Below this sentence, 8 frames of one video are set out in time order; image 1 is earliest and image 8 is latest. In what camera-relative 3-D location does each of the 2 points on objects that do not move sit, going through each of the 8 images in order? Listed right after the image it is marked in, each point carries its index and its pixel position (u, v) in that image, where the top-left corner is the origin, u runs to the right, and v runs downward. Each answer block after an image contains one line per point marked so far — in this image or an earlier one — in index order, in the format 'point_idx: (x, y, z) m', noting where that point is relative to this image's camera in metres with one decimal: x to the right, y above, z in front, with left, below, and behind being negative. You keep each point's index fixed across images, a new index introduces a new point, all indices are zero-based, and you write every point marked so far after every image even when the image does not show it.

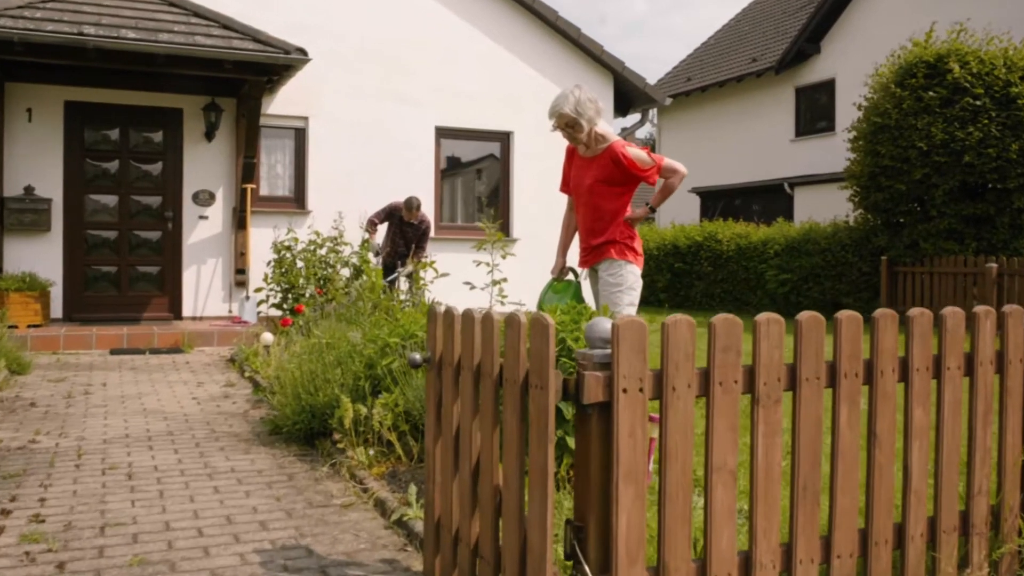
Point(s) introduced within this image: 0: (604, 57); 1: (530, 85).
0: (+1.1, +2.9, +11.8) m
1: (+0.2, +2.5, +11.7) m
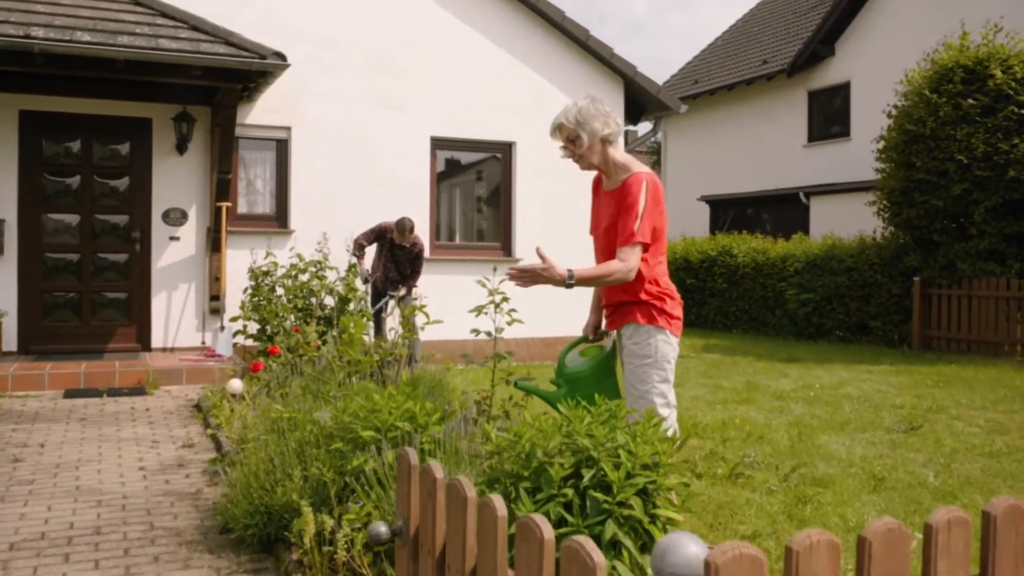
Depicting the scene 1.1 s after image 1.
0: (+1.2, +2.6, +10.8) m
1: (+0.2, +2.2, +10.7) m
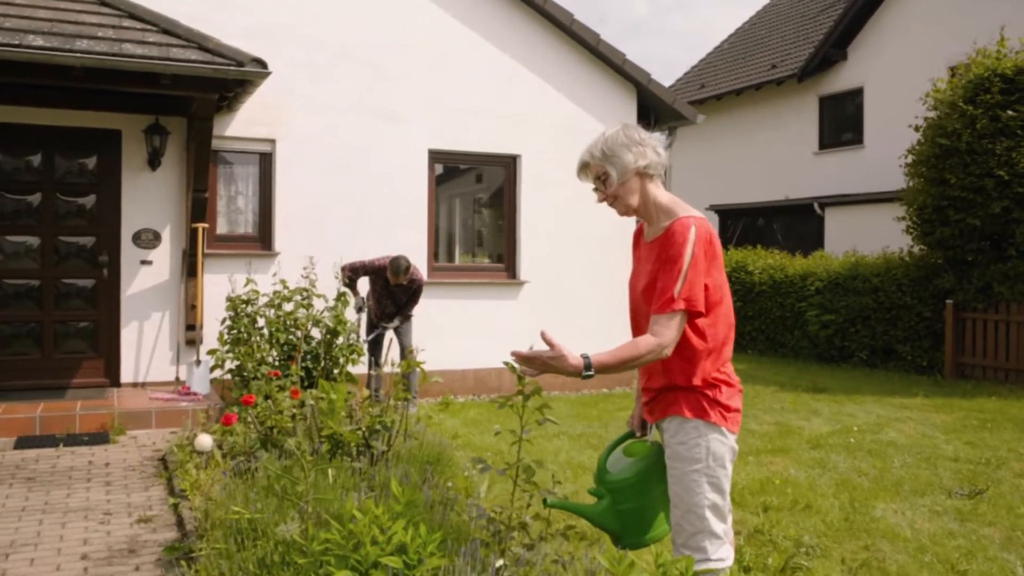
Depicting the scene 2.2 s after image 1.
0: (+1.2, +2.3, +10.0) m
1: (+0.3, +2.0, +9.9) m
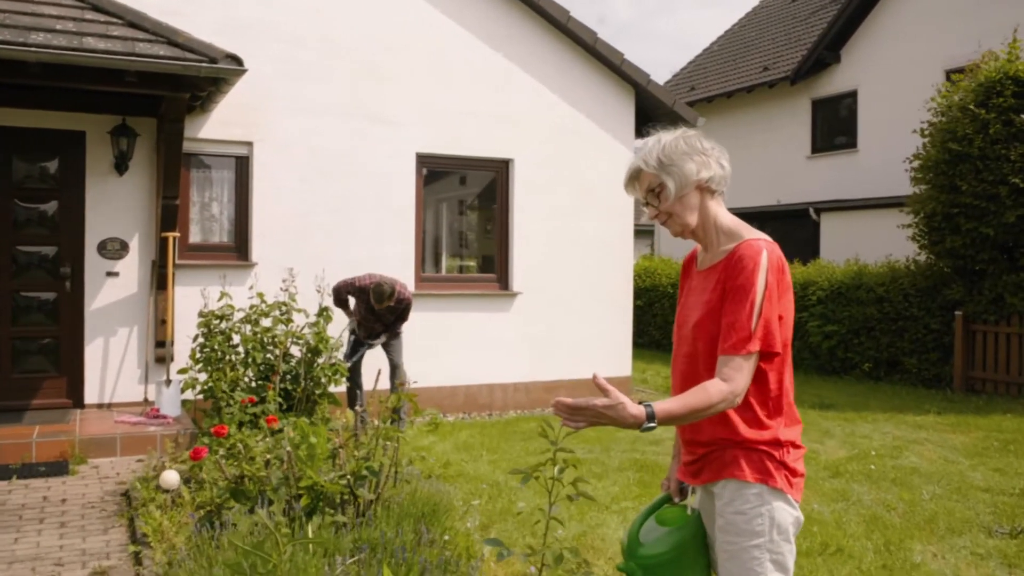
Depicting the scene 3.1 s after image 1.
0: (+1.1, +2.2, +9.5) m
1: (+0.2, +1.8, +9.4) m
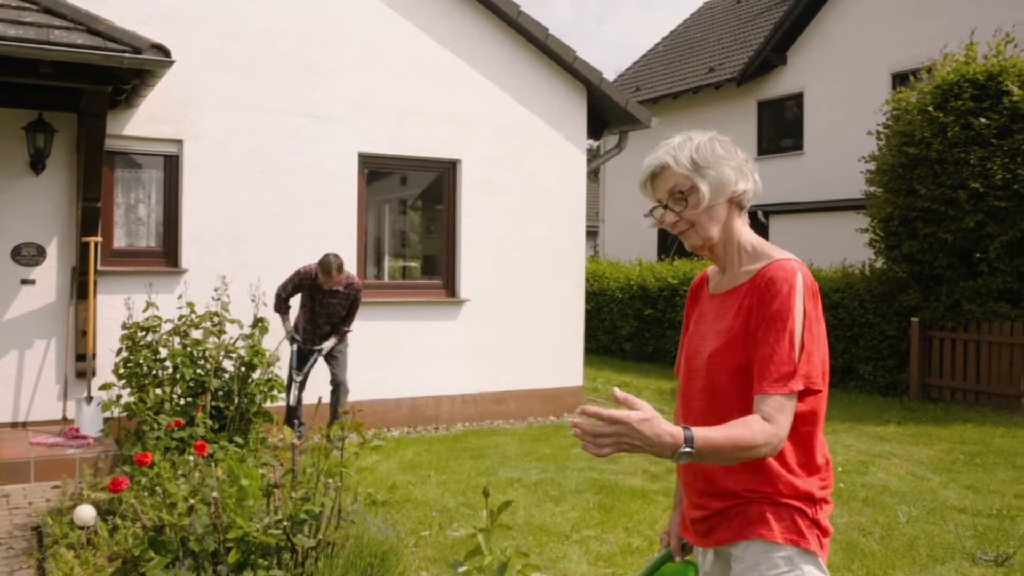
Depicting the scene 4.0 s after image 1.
0: (+0.6, +2.1, +9.1) m
1: (-0.3, +1.8, +9.0) m
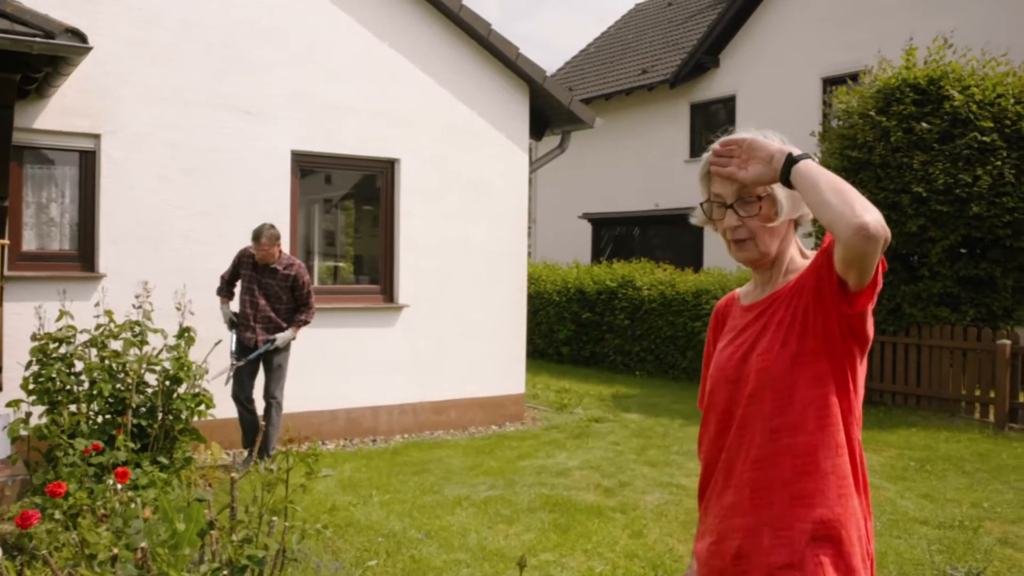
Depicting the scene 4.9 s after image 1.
0: (+0.1, +2.1, +8.8) m
1: (-0.8, +1.7, +8.6) m
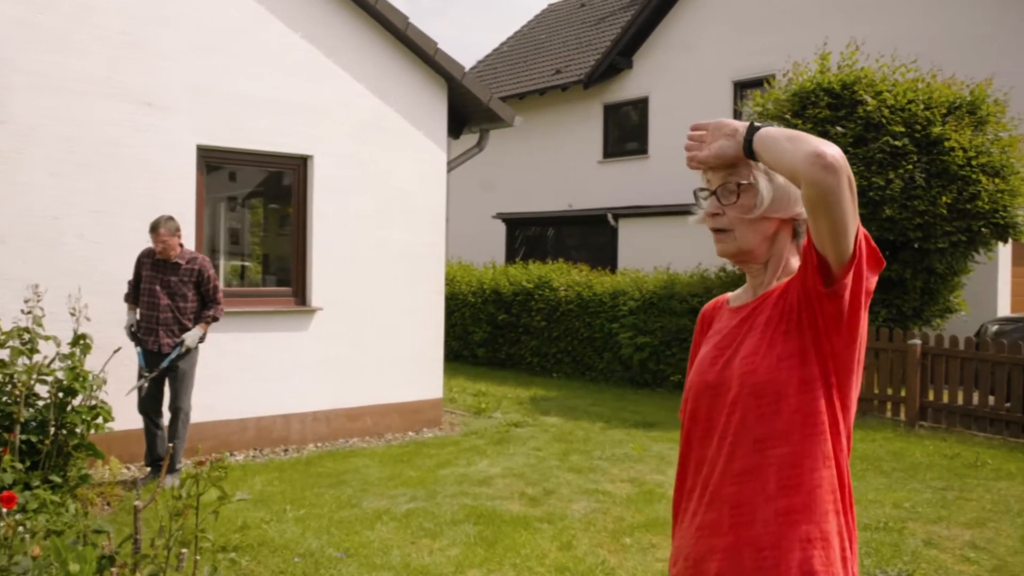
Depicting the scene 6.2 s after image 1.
0: (-0.7, +2.1, +8.6) m
1: (-1.5, +1.7, +8.3) m
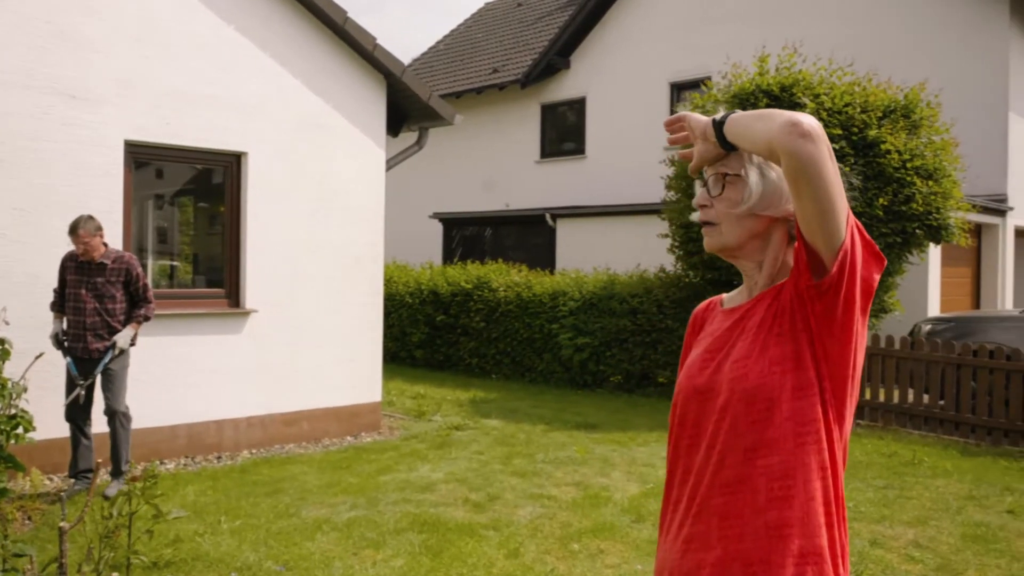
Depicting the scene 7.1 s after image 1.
0: (-1.2, +2.1, +8.4) m
1: (-2.0, +1.7, +8.0) m
